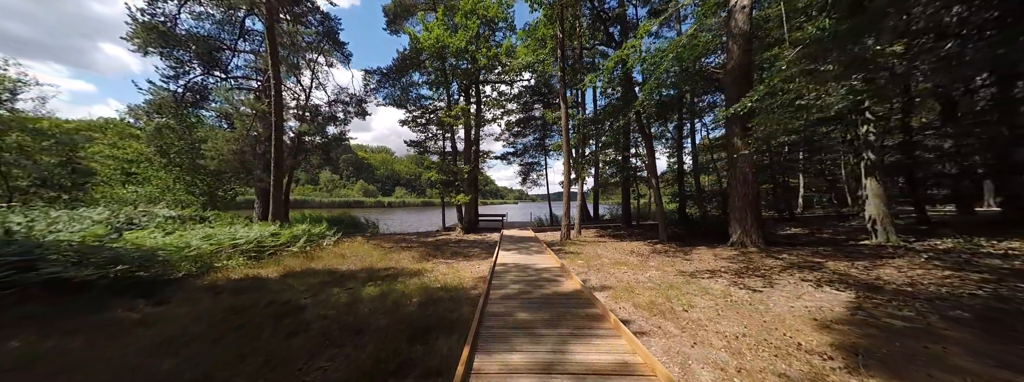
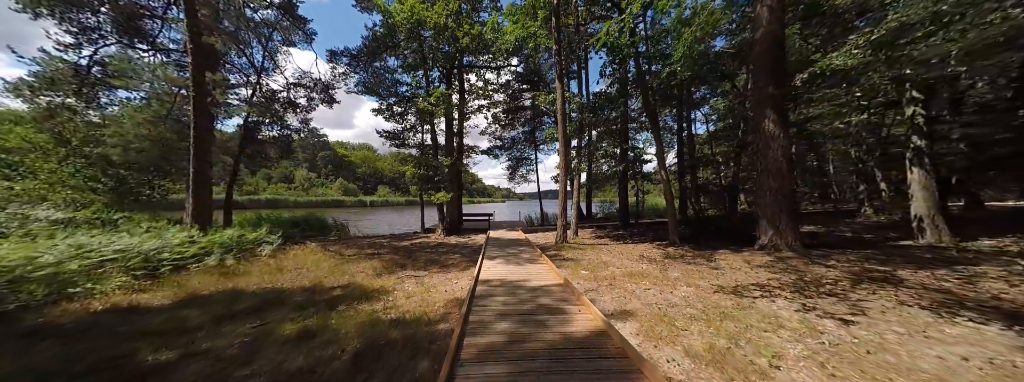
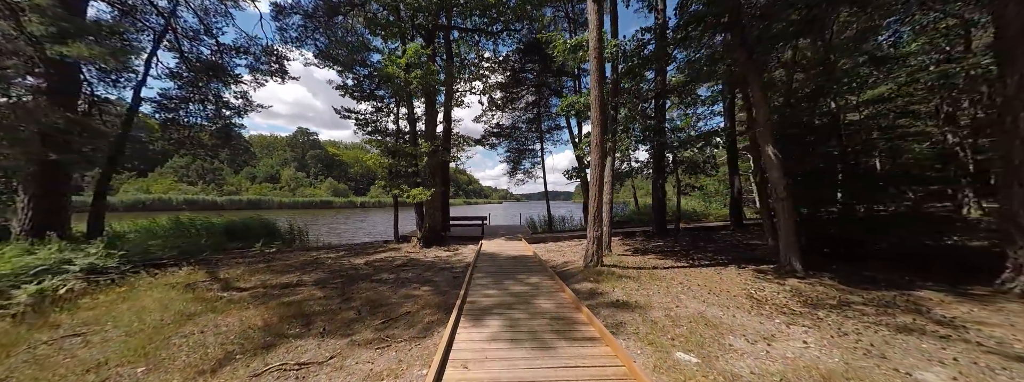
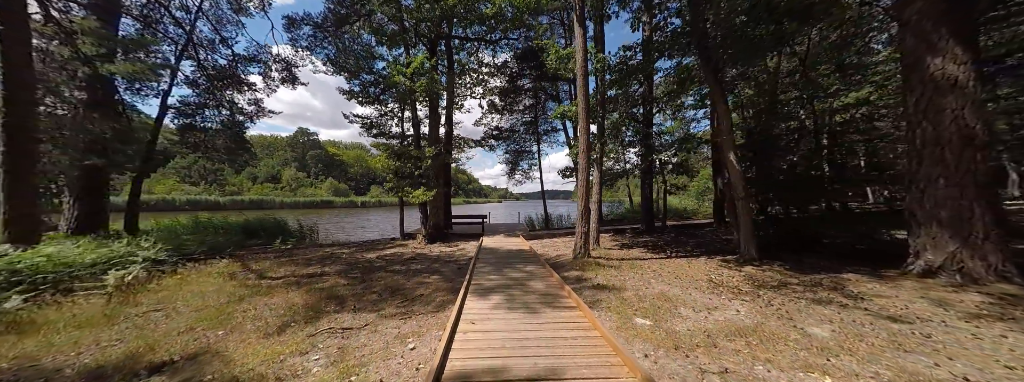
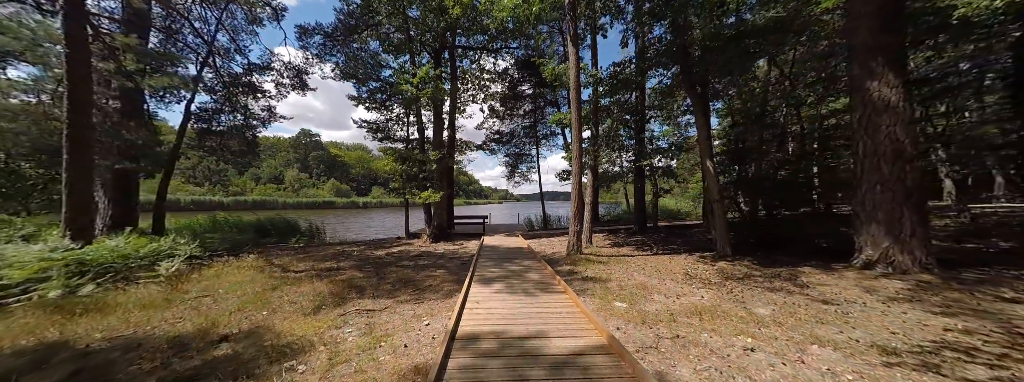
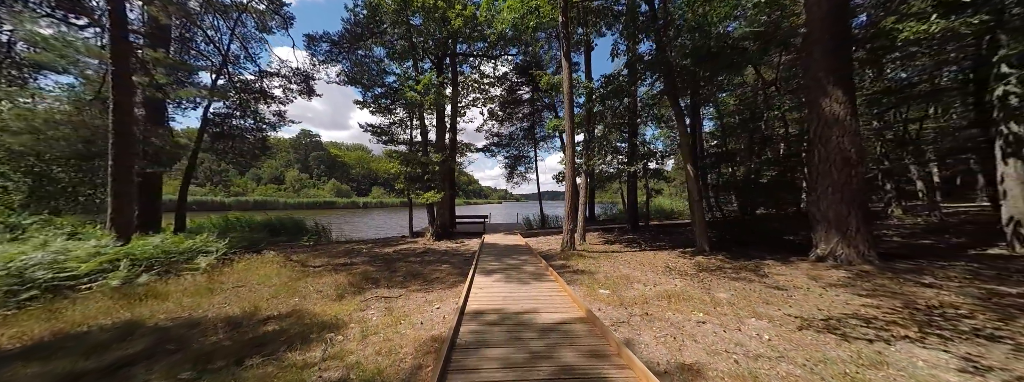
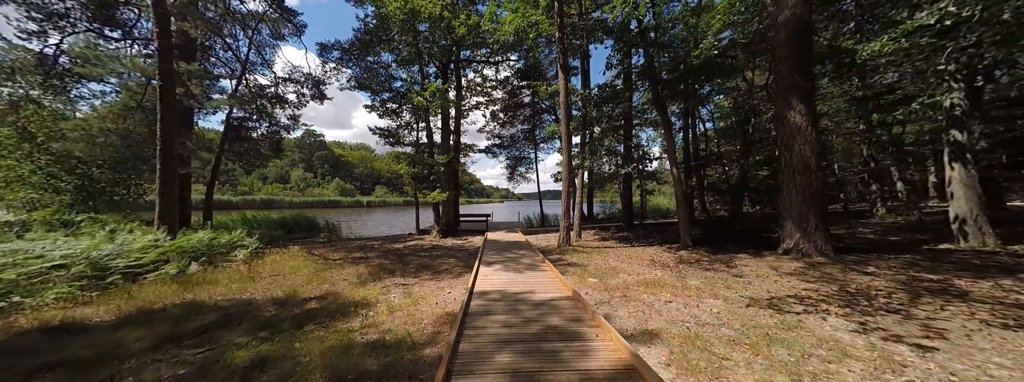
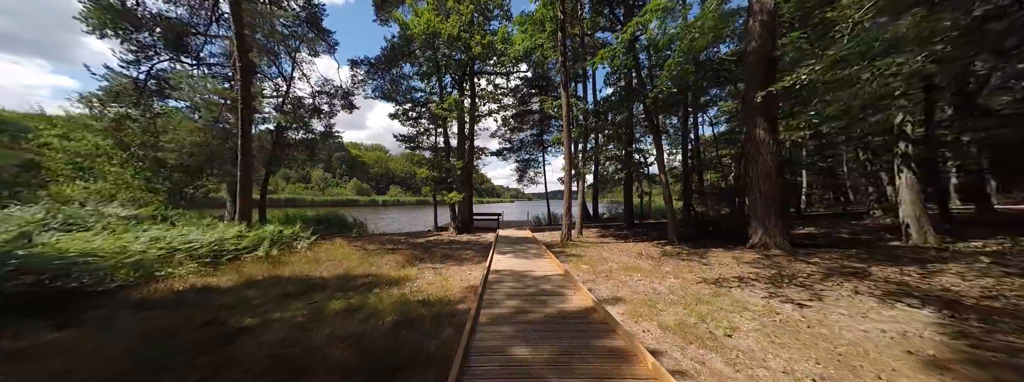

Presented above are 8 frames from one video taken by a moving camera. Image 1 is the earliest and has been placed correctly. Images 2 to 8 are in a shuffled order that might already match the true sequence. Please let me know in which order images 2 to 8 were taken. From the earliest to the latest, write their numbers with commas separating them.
8, 2, 7, 6, 5, 4, 3
